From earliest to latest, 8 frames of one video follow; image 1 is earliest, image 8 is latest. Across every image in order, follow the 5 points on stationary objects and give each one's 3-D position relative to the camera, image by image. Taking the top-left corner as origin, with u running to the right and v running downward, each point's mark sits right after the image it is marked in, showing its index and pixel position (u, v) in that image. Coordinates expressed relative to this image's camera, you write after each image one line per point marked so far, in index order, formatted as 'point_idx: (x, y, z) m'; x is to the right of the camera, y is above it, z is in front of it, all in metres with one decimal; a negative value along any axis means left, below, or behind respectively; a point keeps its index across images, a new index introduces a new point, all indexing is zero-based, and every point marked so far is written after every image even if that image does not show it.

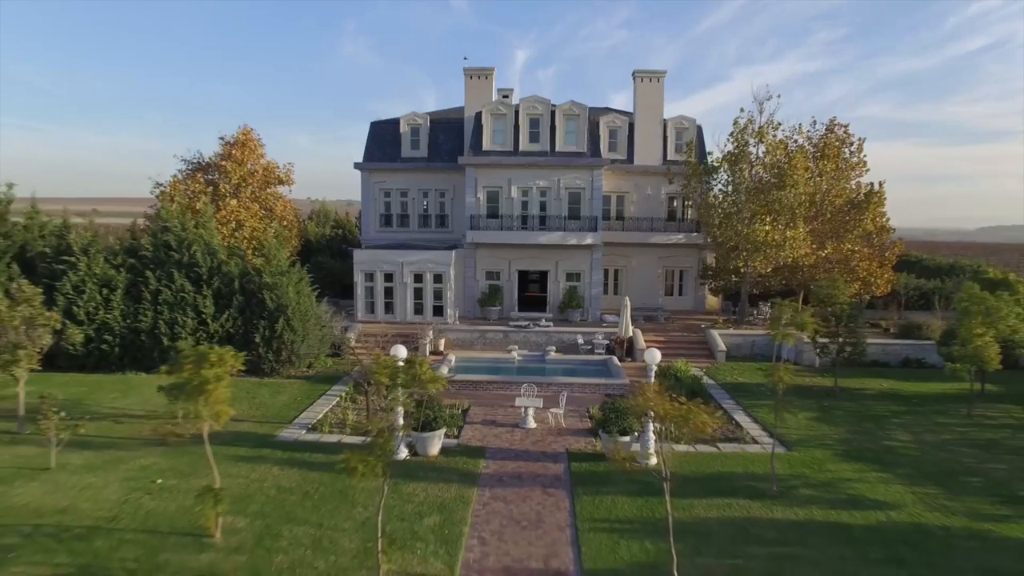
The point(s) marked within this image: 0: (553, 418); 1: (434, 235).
0: (+0.7, -2.1, +10.3) m
1: (-2.4, +1.6, +19.5) m
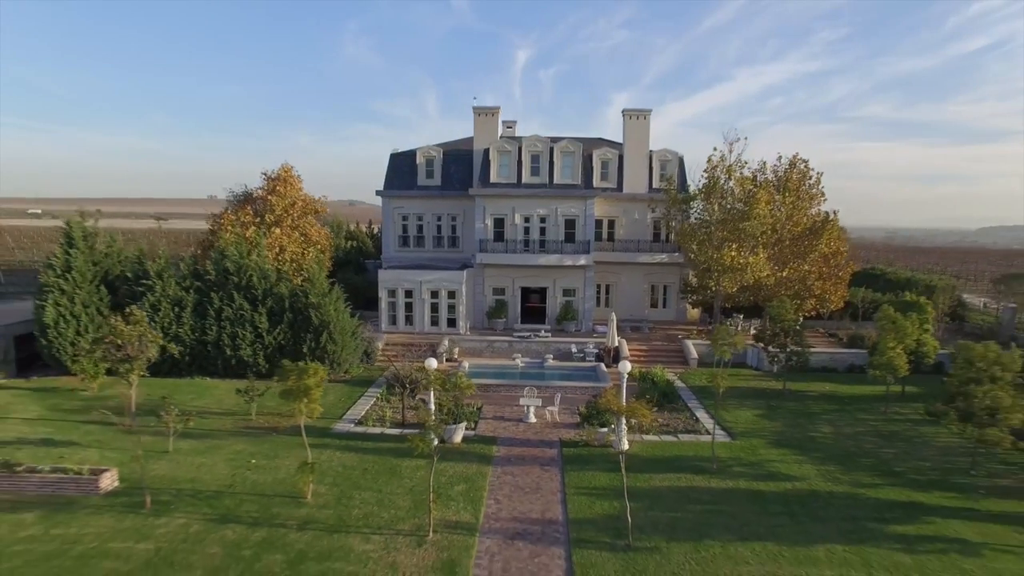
0: (+0.8, -2.6, +13.0) m
1: (-2.3, +1.2, +22.2) m
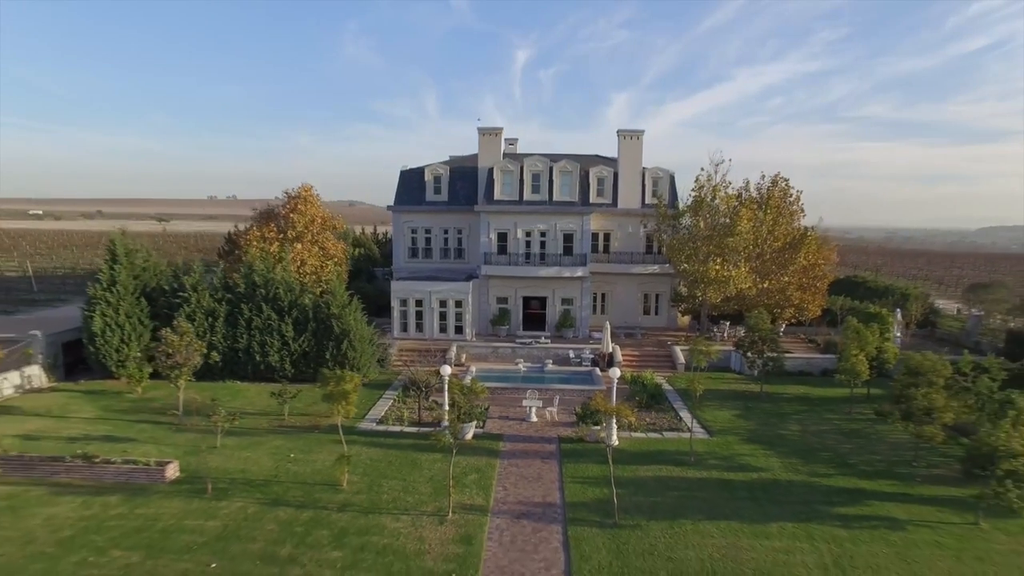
0: (+0.9, -2.9, +14.6) m
1: (-2.2, +0.9, +23.8) m
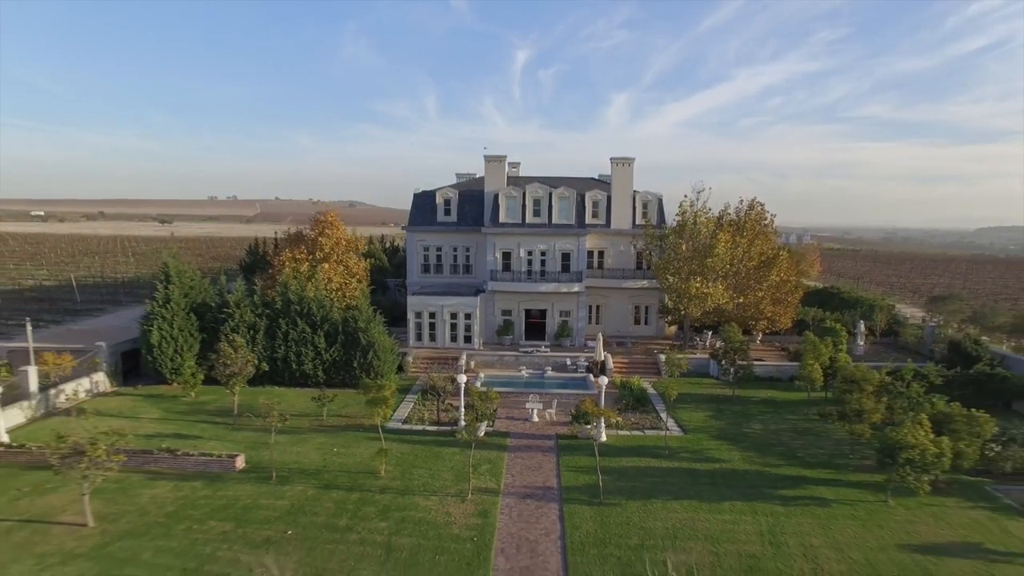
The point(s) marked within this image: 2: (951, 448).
0: (+1.0, -3.4, +17.1) m
1: (-2.1, +0.3, +26.2) m
2: (+8.3, -3.0, +12.1) m
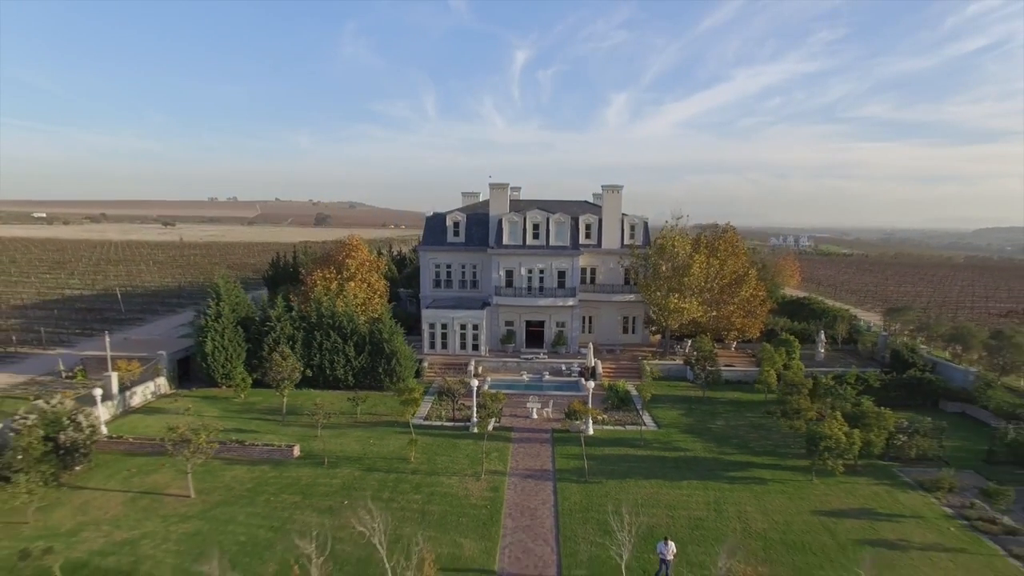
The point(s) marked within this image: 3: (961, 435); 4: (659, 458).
0: (+1.1, -4.0, +20.3) m
1: (-2.0, -0.3, +29.5) m
2: (+8.4, -3.6, +15.3) m
3: (+12.5, -4.1, +17.6) m
4: (+3.8, -4.4, +16.6) m
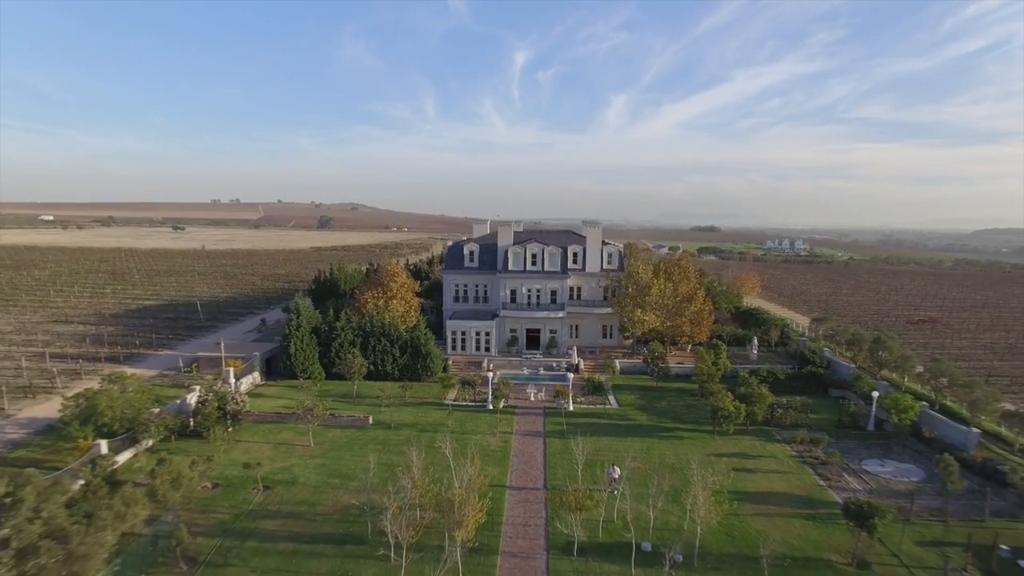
0: (+1.2, -4.8, +28.3) m
1: (-1.8, -1.1, +37.5) m
2: (+8.6, -4.4, +23.3) m
3: (+12.6, -4.9, +25.6) m
4: (+4.0, -5.3, +24.6) m
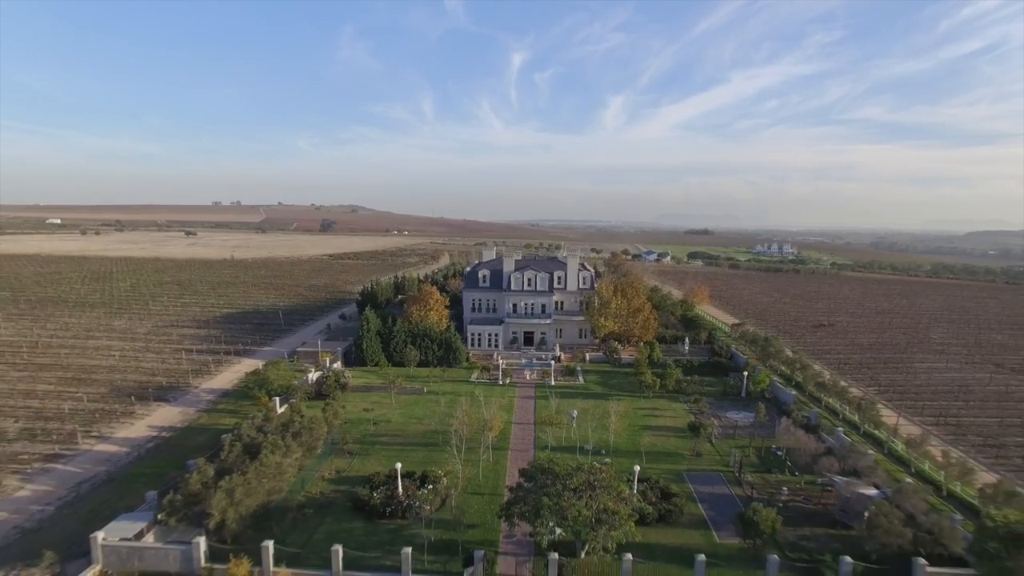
0: (+1.4, -5.9, +42.3) m
1: (-1.7, -2.2, +51.5) m
2: (+8.8, -5.5, +37.3) m
3: (+12.8, -6.0, +39.7) m
4: (+4.2, -6.4, +38.6) m
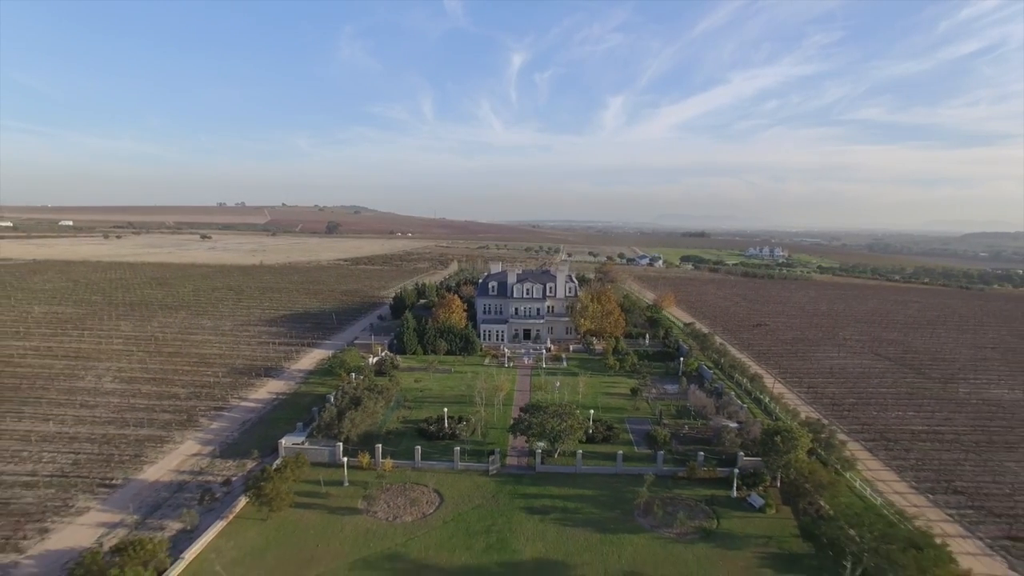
0: (+1.6, -6.7, +57.3) m
1: (-1.5, -3.0, +66.4) m
2: (+8.9, -6.3, +52.3) m
3: (+13.0, -6.8, +54.6) m
4: (+4.4, -7.1, +53.6) m
